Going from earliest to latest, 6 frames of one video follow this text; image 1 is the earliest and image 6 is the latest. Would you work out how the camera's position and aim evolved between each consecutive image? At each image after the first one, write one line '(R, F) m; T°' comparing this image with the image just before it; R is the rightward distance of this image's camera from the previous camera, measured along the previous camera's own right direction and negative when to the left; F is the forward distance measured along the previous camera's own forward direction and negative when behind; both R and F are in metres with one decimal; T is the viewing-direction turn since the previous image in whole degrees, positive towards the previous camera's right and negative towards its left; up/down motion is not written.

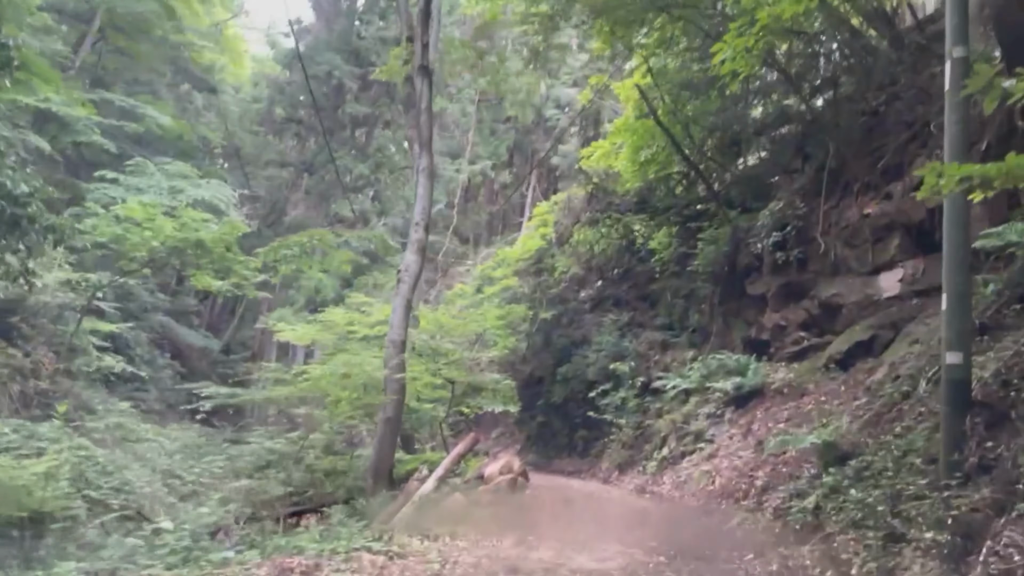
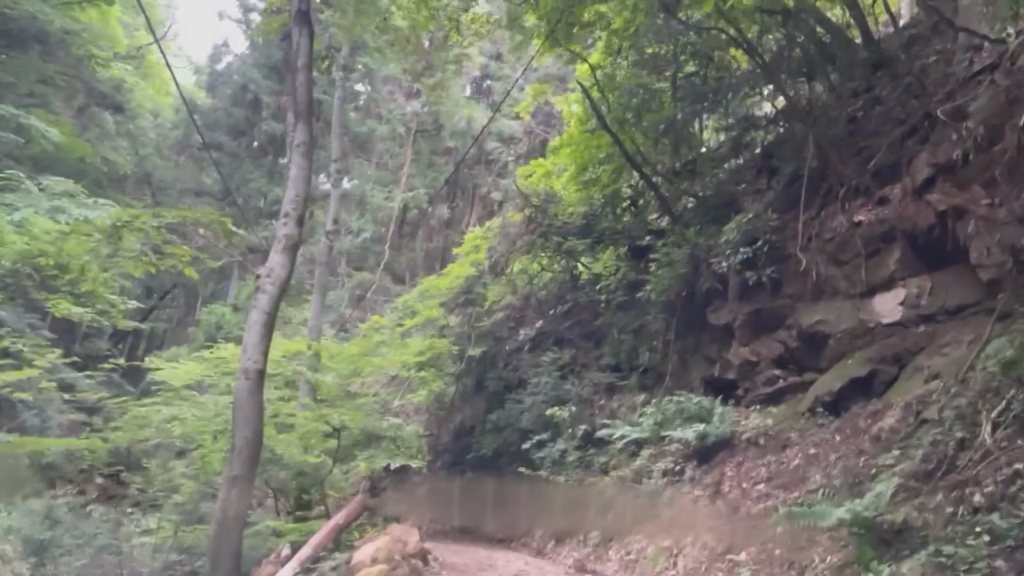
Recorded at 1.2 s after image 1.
(+0.4, +2.1) m; +4°
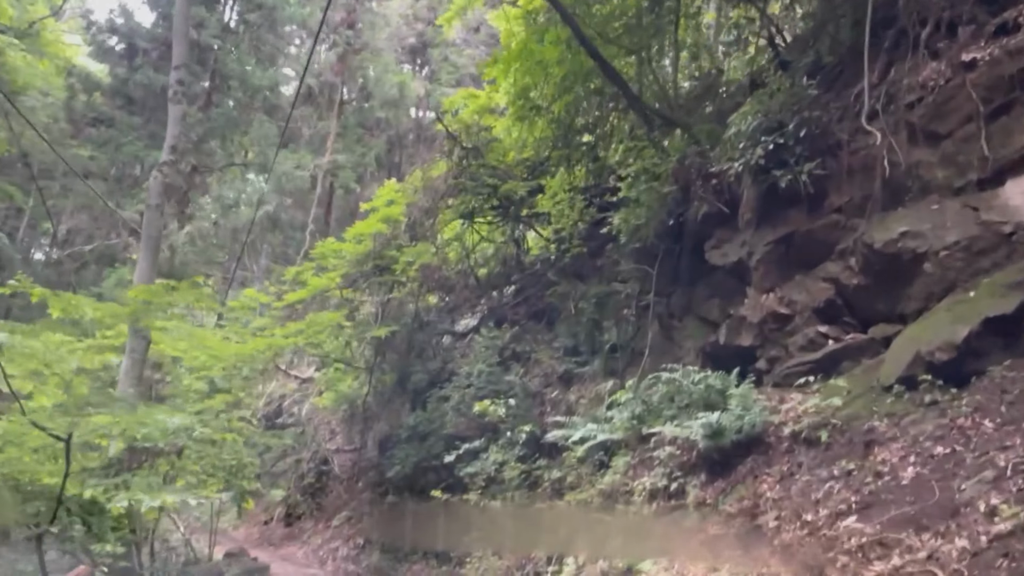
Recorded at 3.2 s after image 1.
(+0.5, +3.4) m; +3°
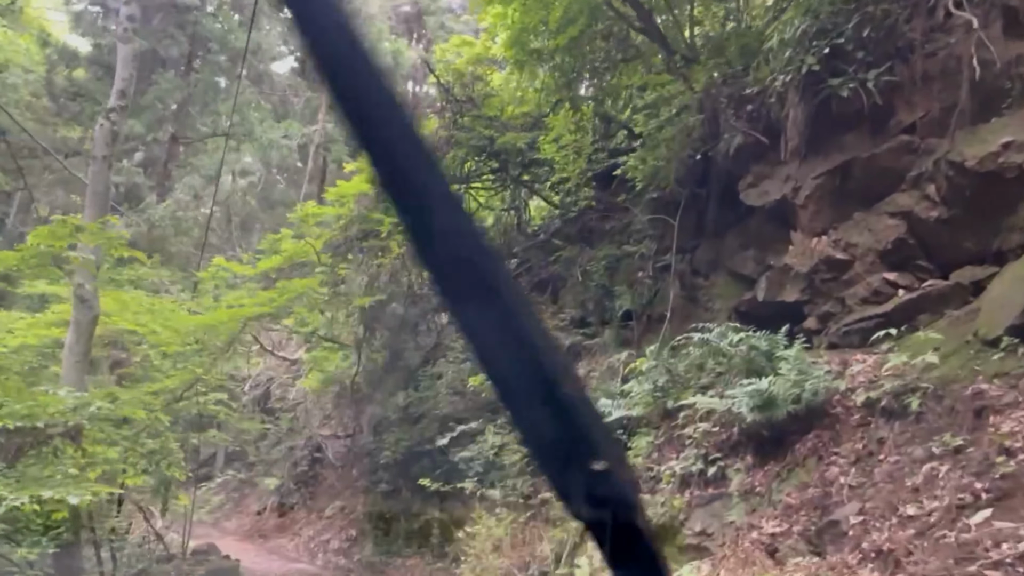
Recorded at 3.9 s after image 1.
(0.0, +1.0) m; 0°
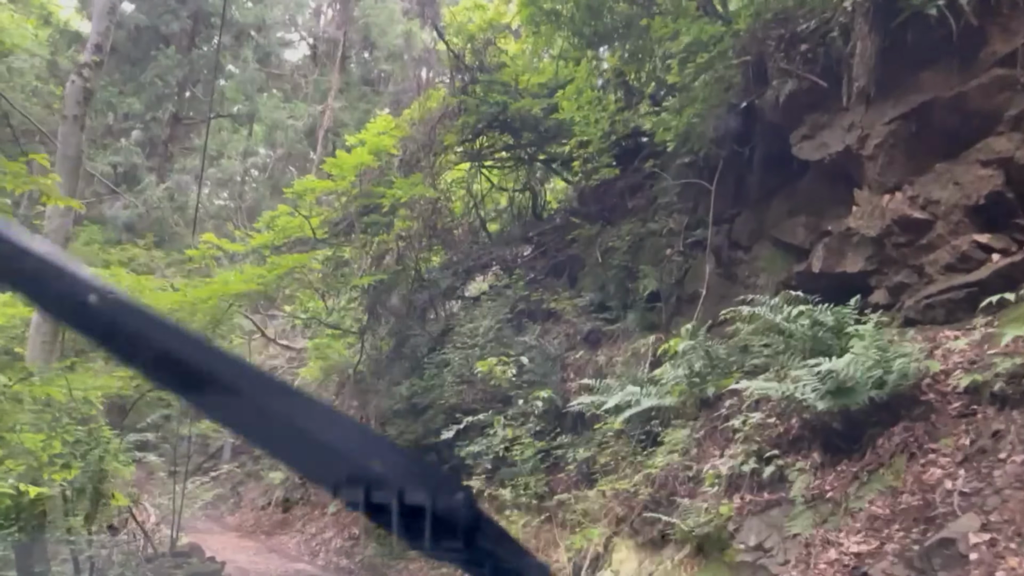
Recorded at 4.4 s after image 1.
(0.0, +0.7) m; -1°
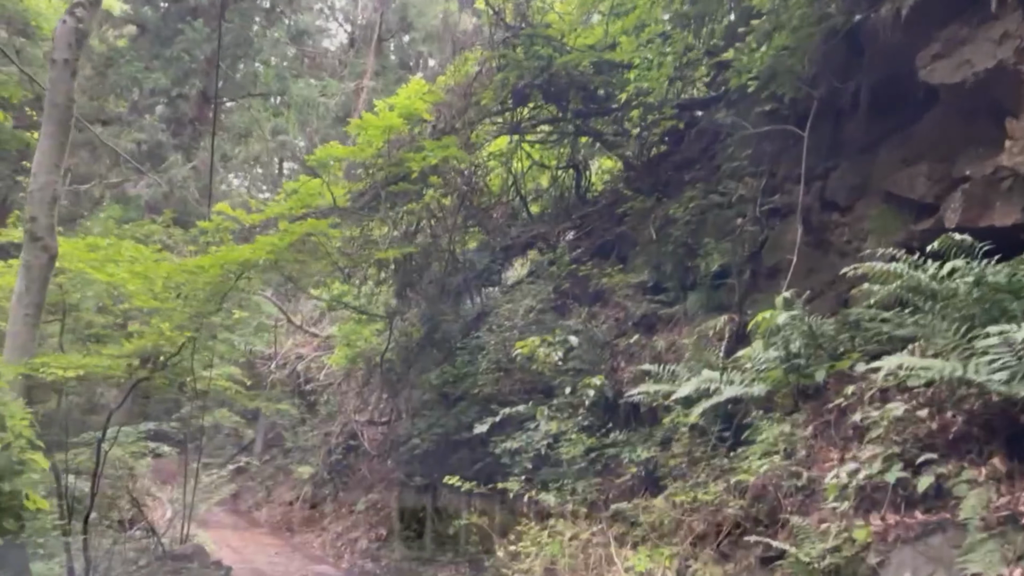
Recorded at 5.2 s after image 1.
(-0.1, +0.9) m; -3°
